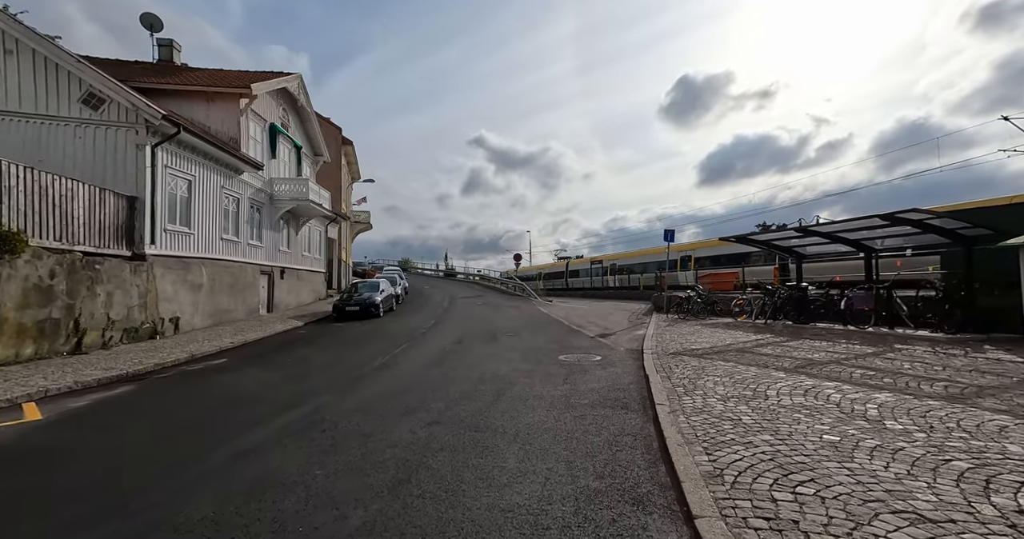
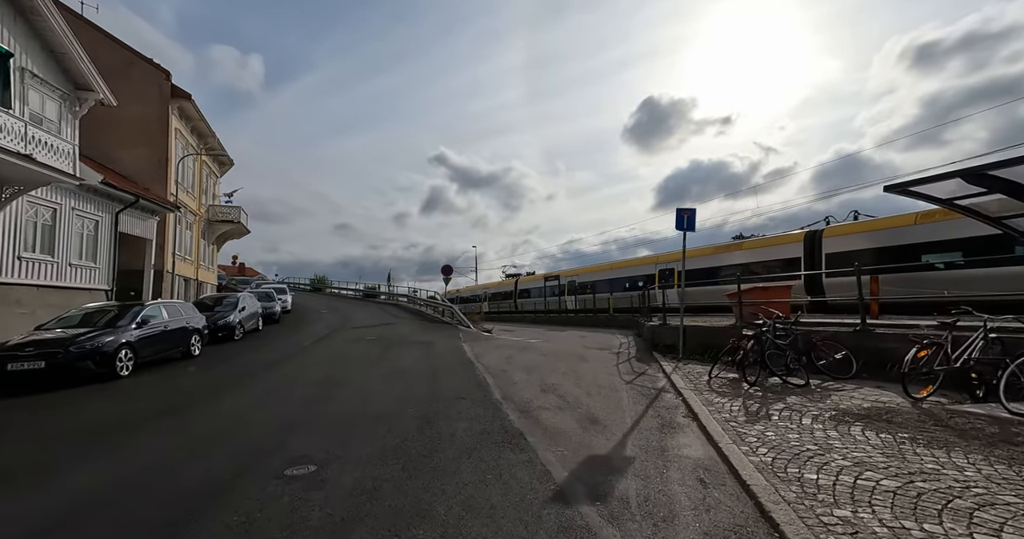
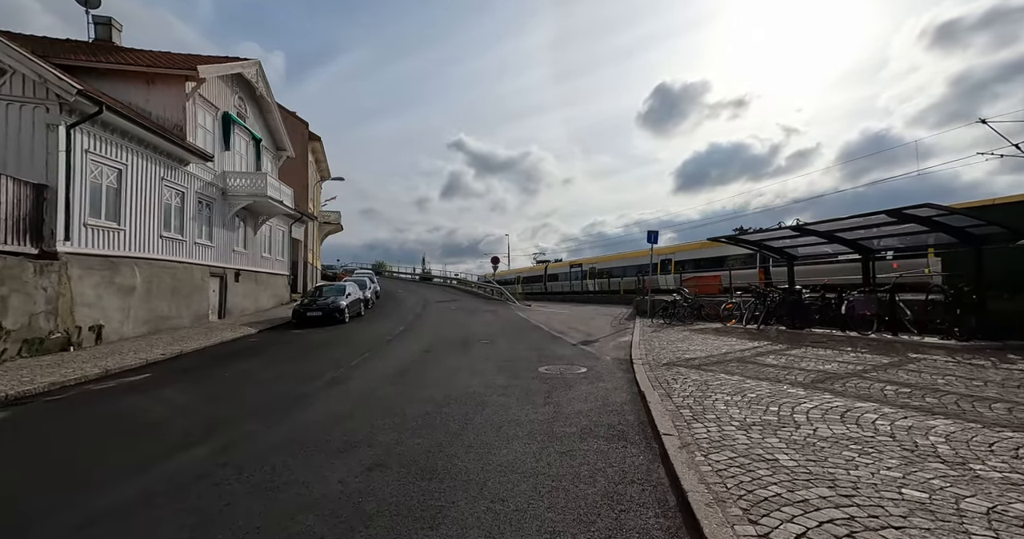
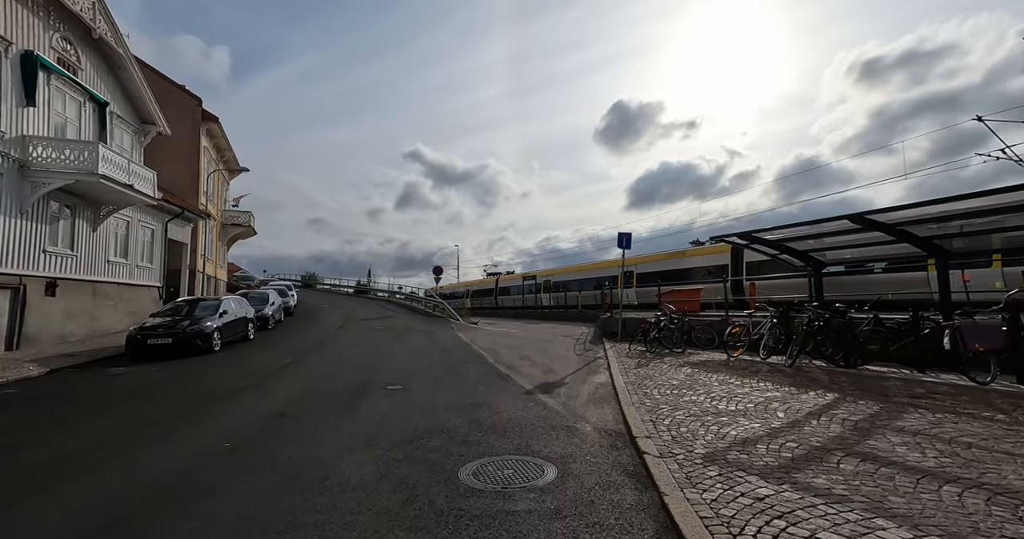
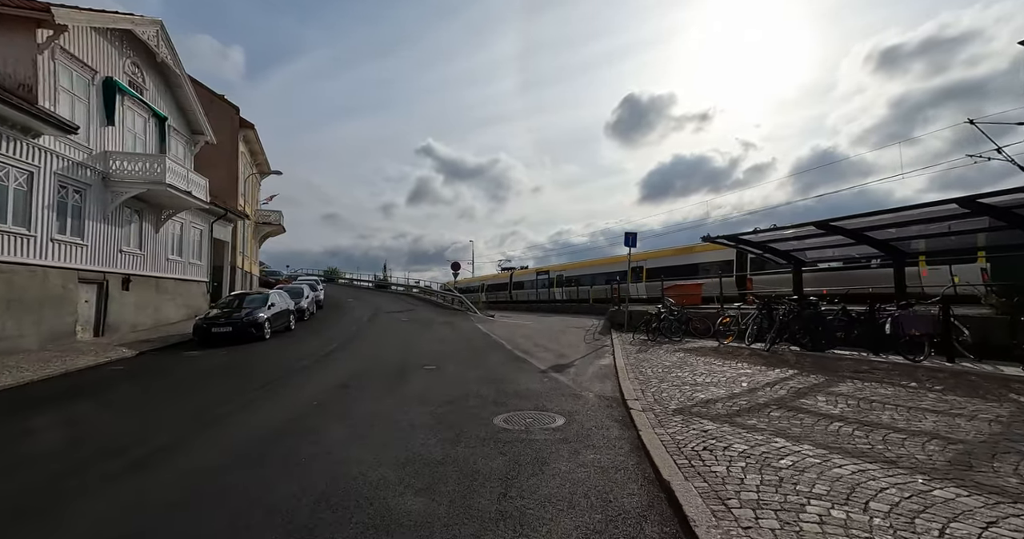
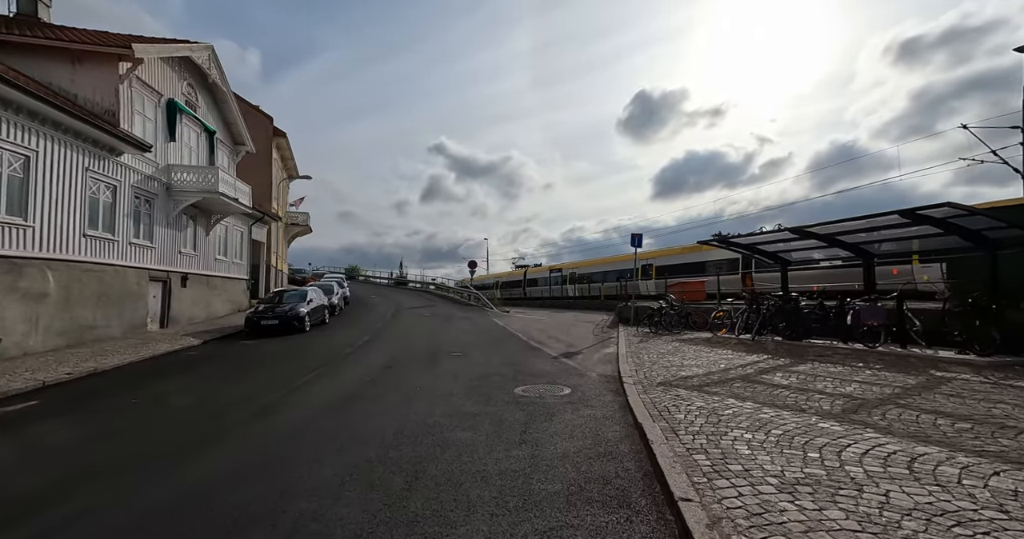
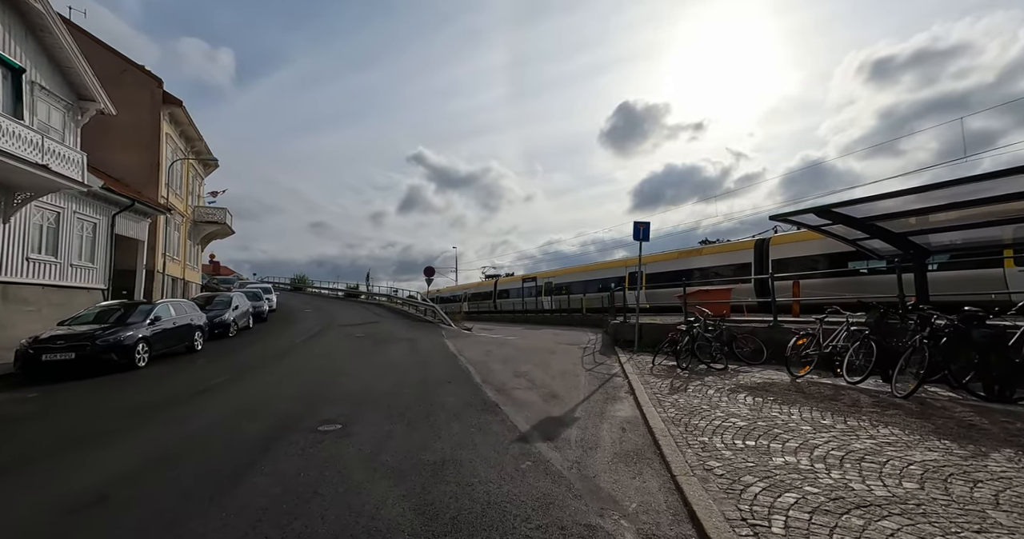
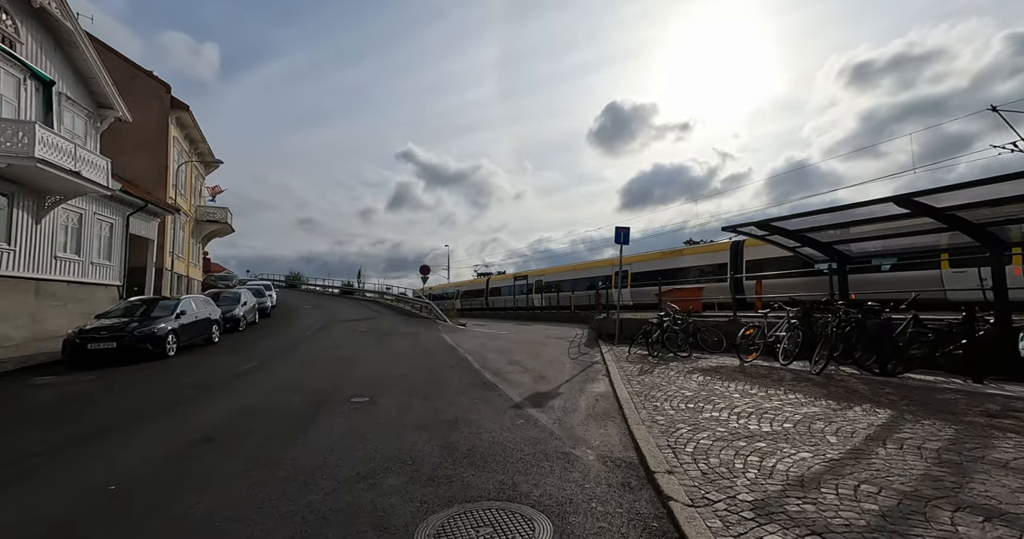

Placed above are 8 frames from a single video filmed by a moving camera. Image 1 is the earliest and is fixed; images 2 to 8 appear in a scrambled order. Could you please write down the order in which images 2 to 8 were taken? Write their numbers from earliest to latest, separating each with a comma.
3, 6, 5, 4, 8, 7, 2
